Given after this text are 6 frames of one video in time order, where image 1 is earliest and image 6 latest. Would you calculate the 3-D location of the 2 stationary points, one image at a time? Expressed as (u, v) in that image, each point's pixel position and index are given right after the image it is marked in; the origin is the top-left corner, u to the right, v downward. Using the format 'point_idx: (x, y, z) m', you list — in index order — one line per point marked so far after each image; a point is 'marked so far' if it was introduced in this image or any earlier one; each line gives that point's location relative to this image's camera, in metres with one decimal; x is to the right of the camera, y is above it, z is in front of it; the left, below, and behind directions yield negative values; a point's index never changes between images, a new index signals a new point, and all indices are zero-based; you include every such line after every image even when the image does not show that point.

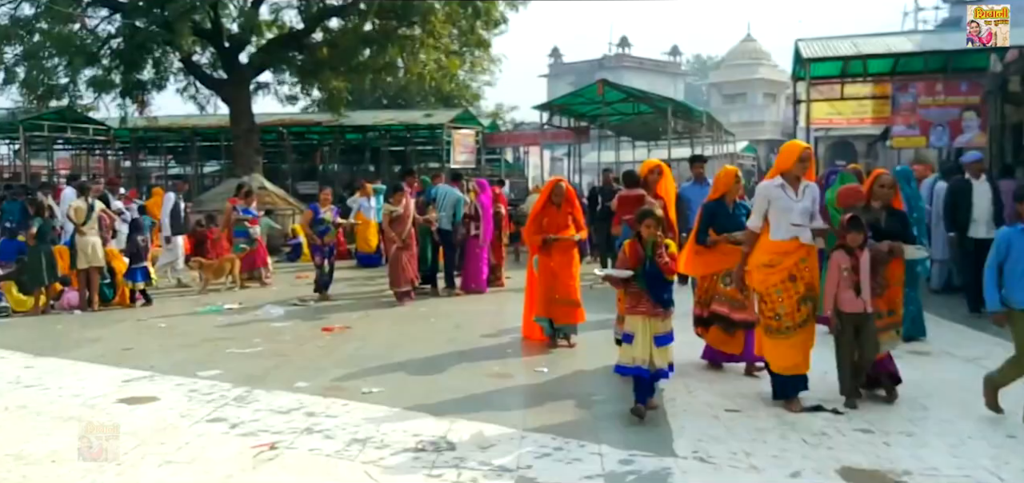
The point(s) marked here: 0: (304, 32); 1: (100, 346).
0: (-4.6, +4.7, +19.4) m
1: (-3.7, -0.9, +7.8) m
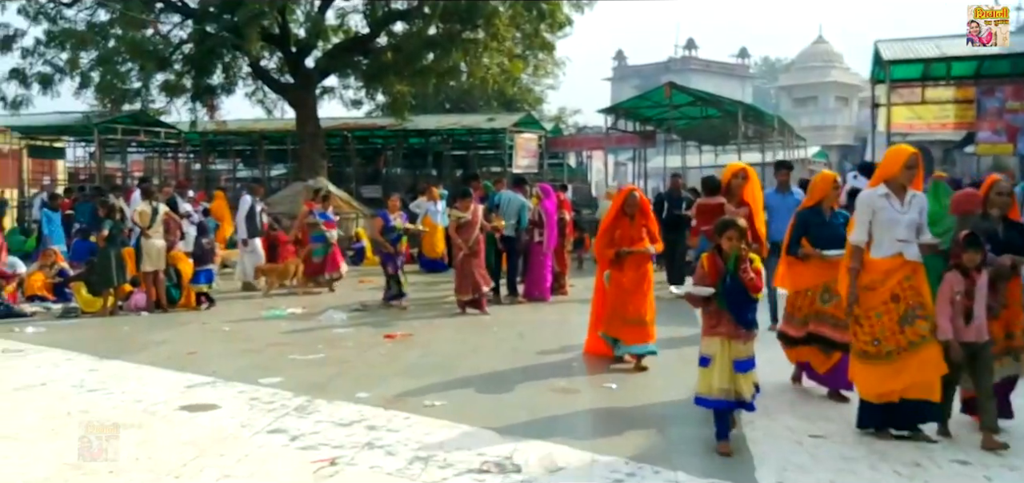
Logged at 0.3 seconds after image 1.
0: (-3.2, +4.6, +19.5) m
1: (-3.1, -1.0, +7.8) m
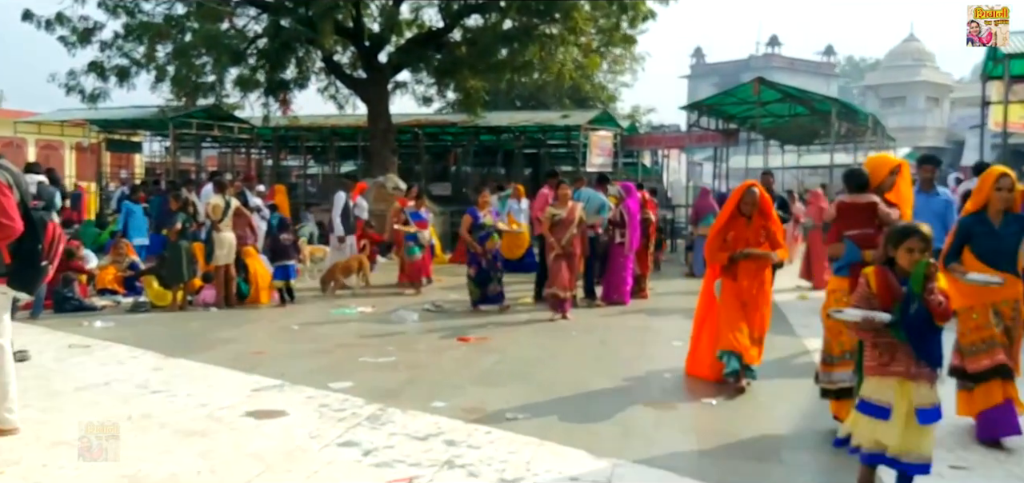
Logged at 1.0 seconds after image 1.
0: (-1.5, +4.7, +19.1) m
1: (-2.4, -0.9, +7.5) m
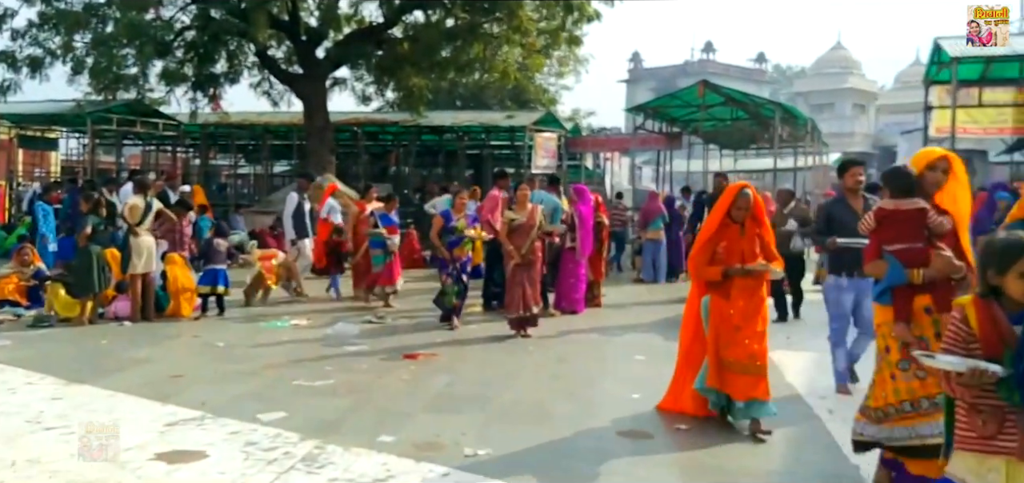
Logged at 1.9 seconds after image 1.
0: (-2.7, +4.6, +18.3) m
1: (-2.8, -1.0, +6.6) m
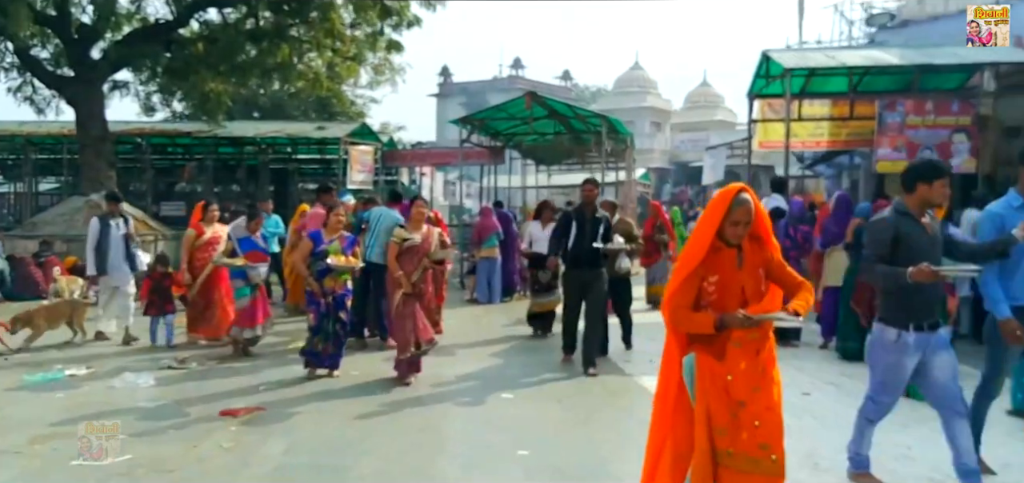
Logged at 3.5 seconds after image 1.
0: (-6.3, +4.1, +16.3) m
1: (-3.6, -1.2, +4.7) m
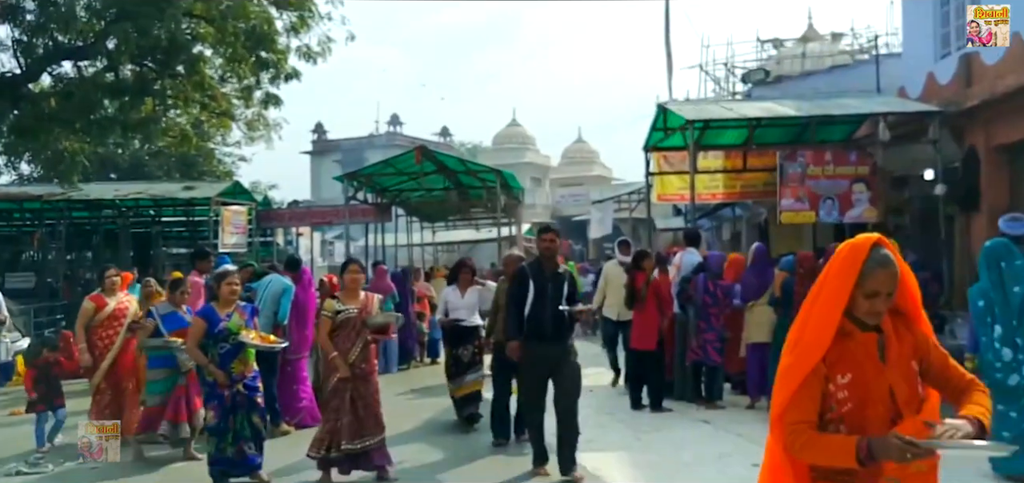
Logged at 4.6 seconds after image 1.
0: (-8.3, +2.8, +14.7) m
1: (-3.8, -1.6, +3.4) m
